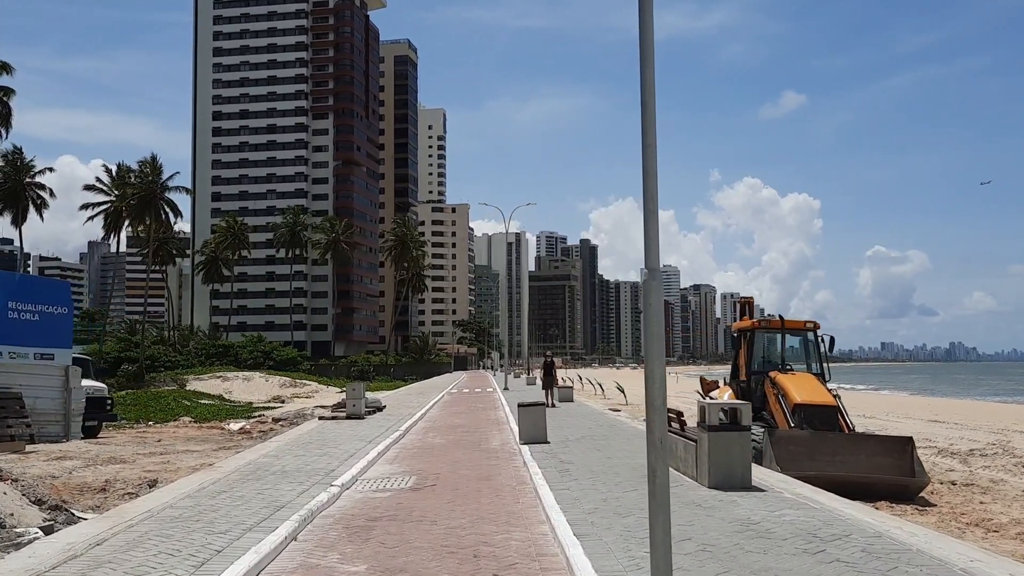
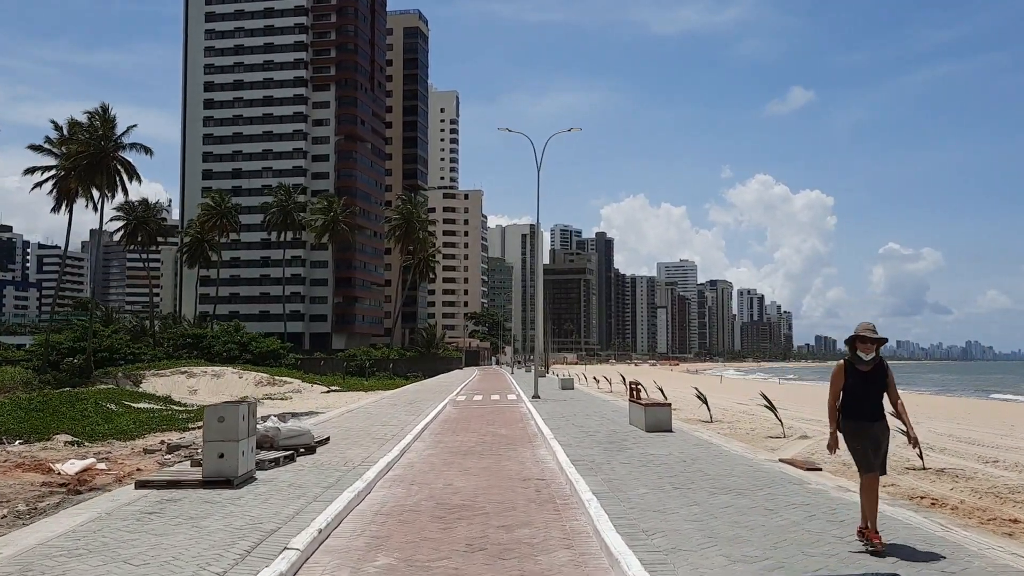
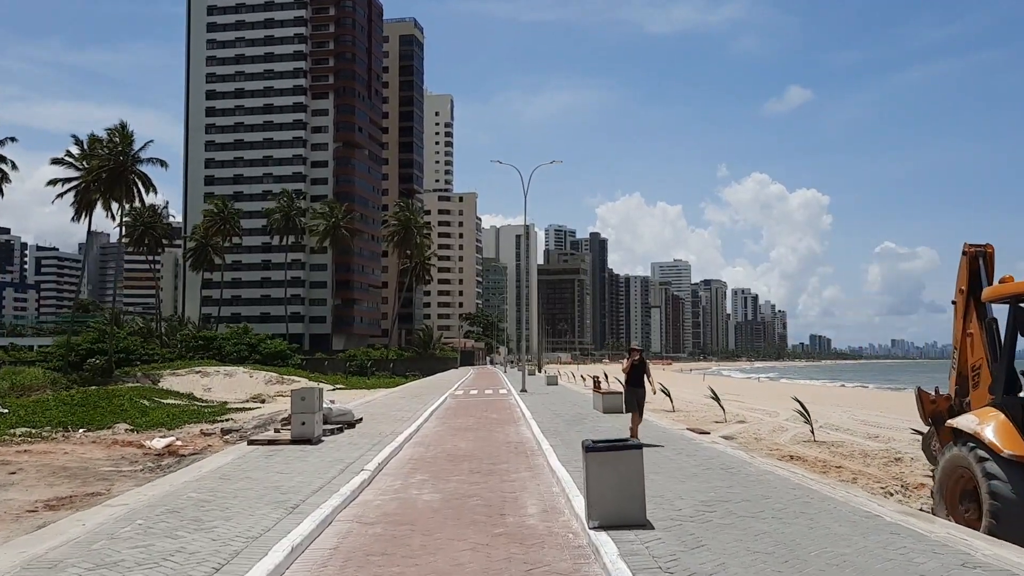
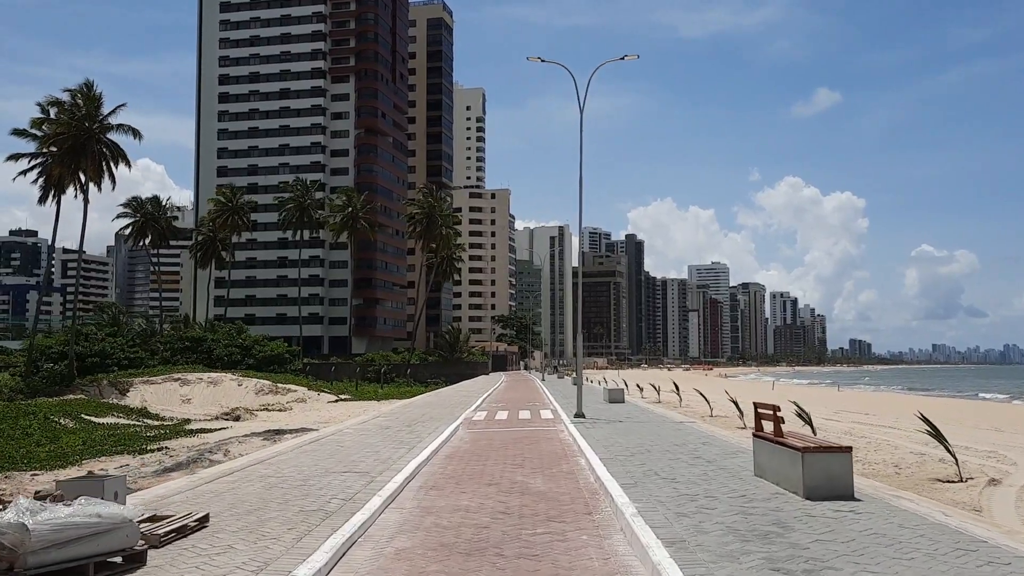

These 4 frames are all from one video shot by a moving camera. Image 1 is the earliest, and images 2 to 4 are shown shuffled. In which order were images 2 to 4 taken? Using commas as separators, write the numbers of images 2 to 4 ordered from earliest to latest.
3, 2, 4
